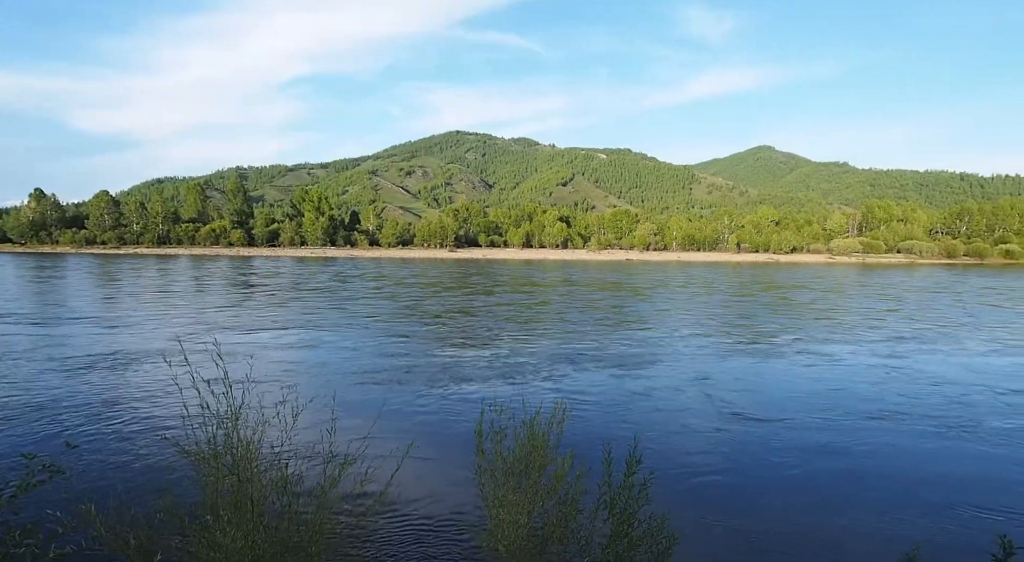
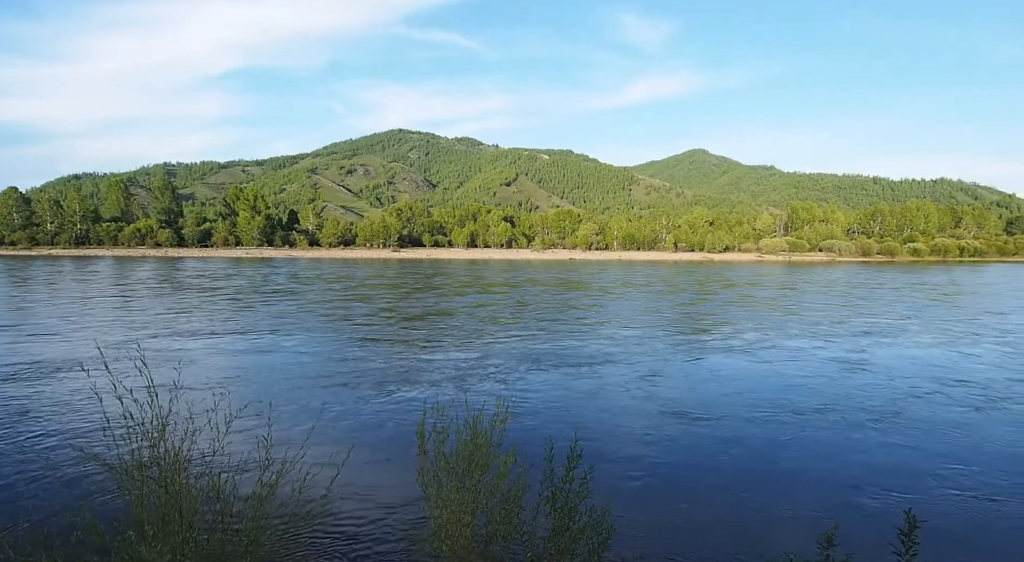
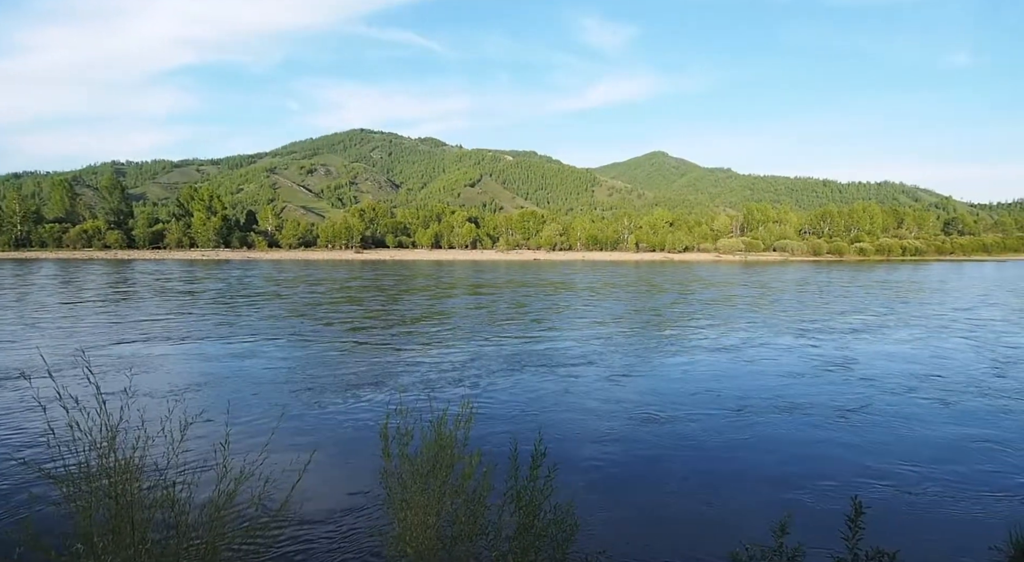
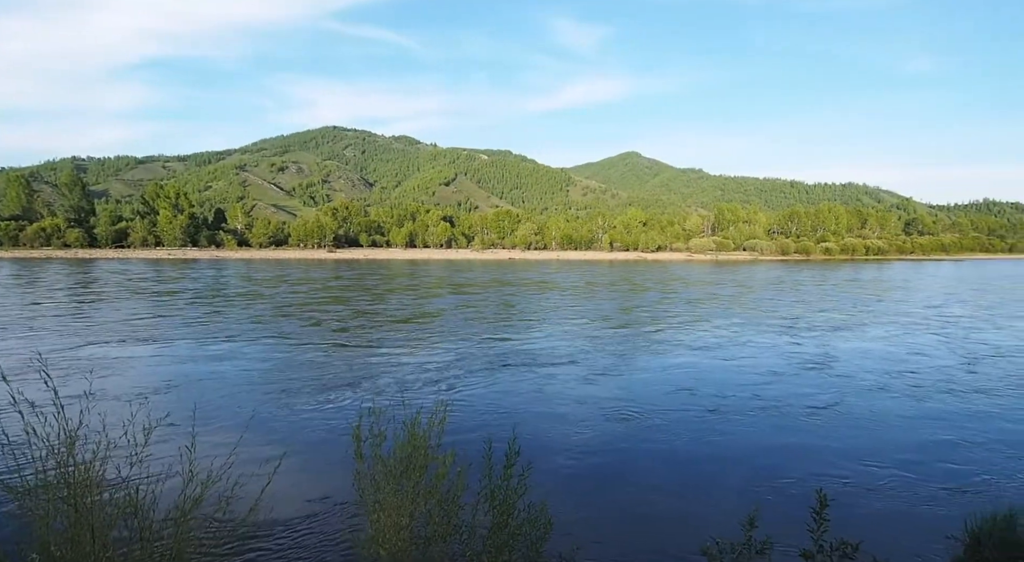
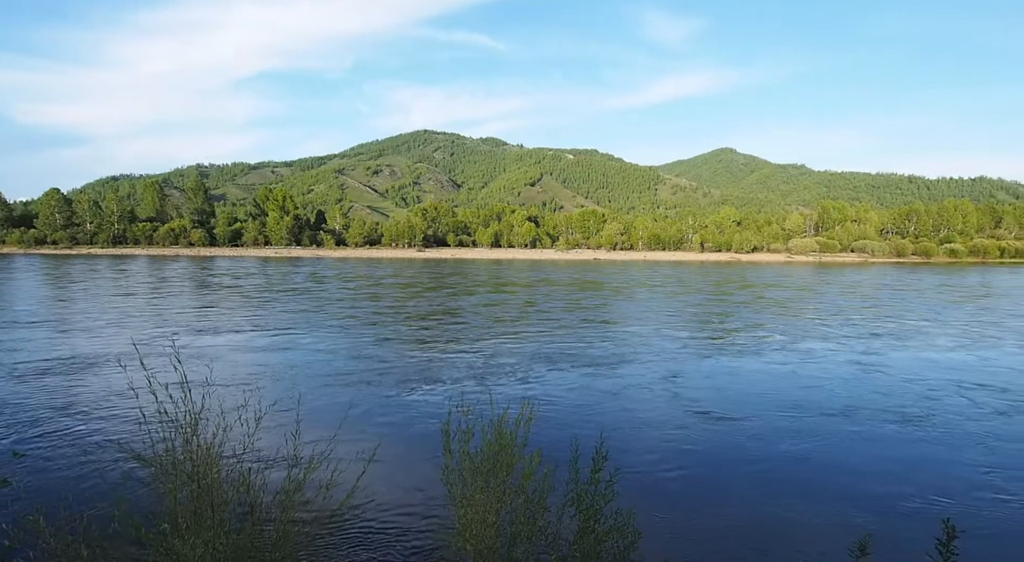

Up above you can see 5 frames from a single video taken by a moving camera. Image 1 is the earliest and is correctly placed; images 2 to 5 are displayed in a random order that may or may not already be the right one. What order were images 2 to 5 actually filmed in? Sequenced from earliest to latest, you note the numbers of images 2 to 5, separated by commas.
5, 2, 3, 4
